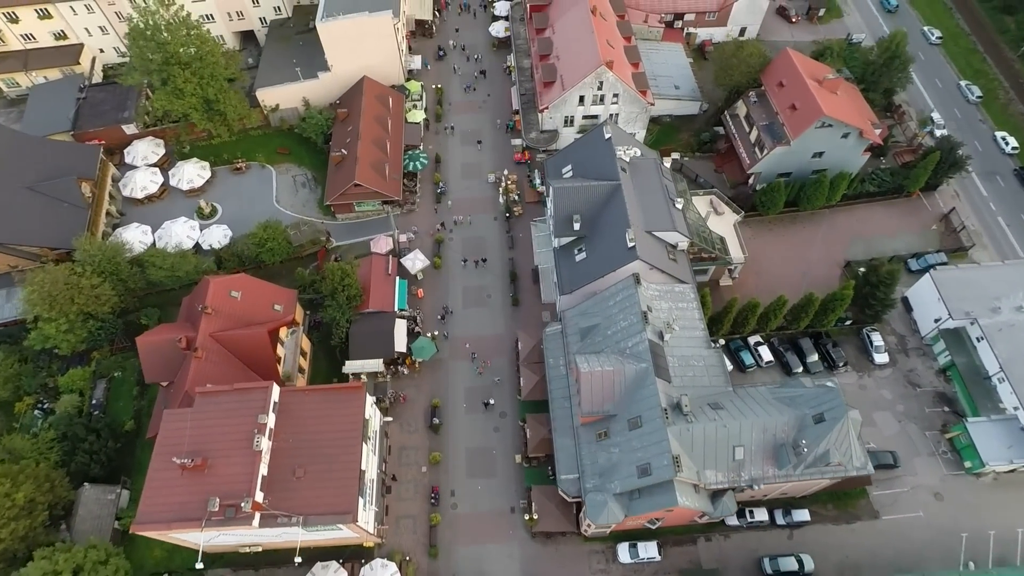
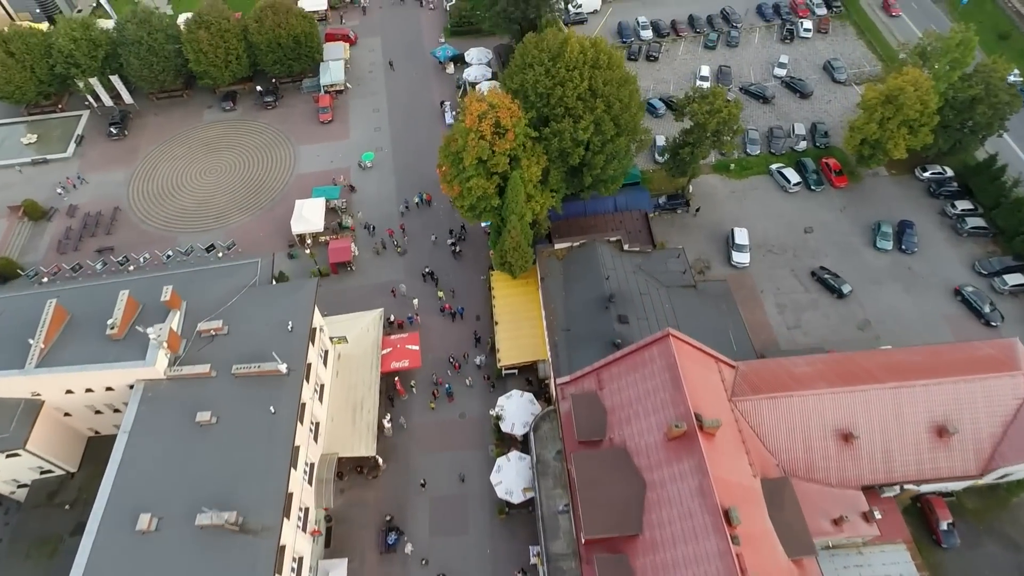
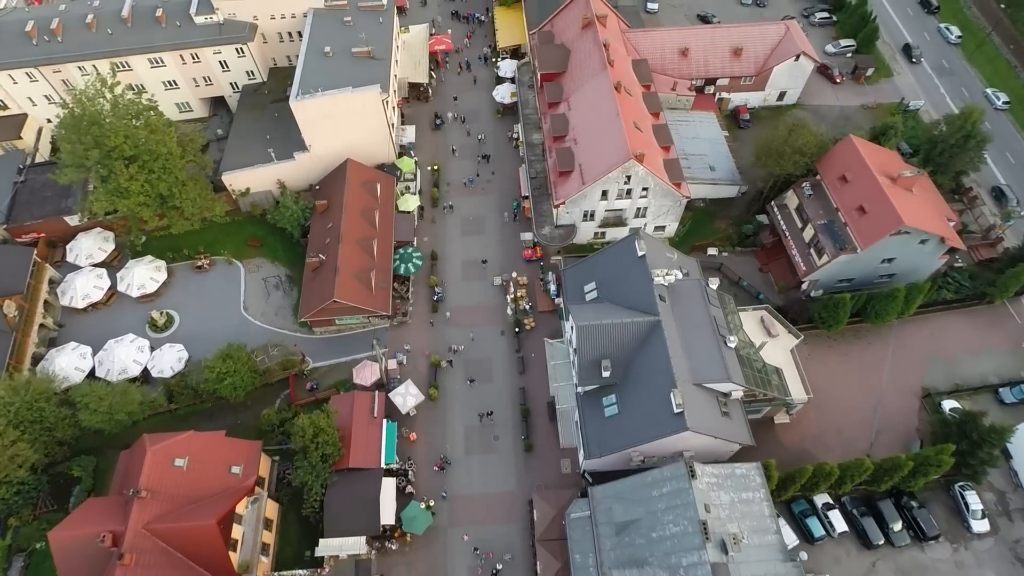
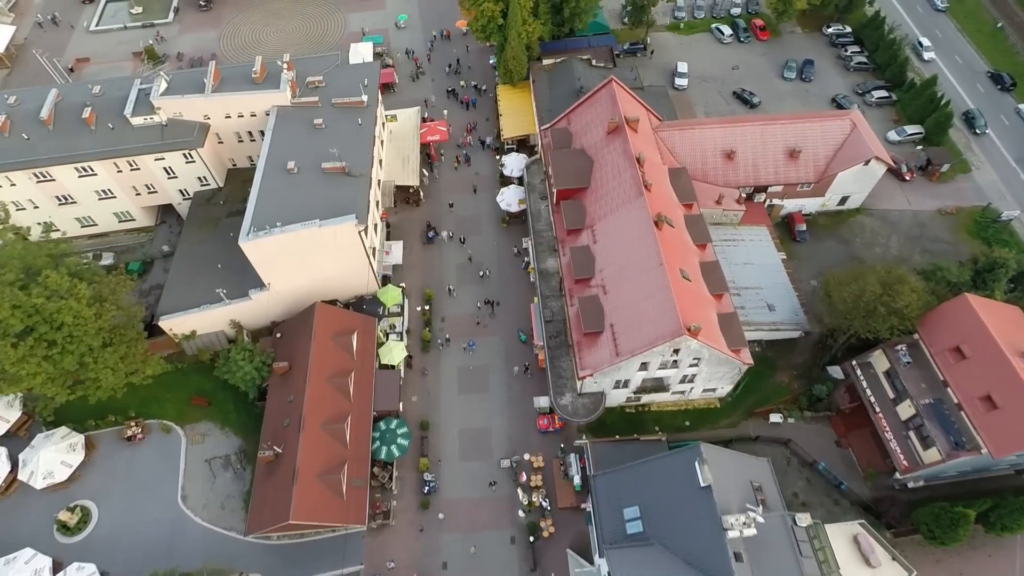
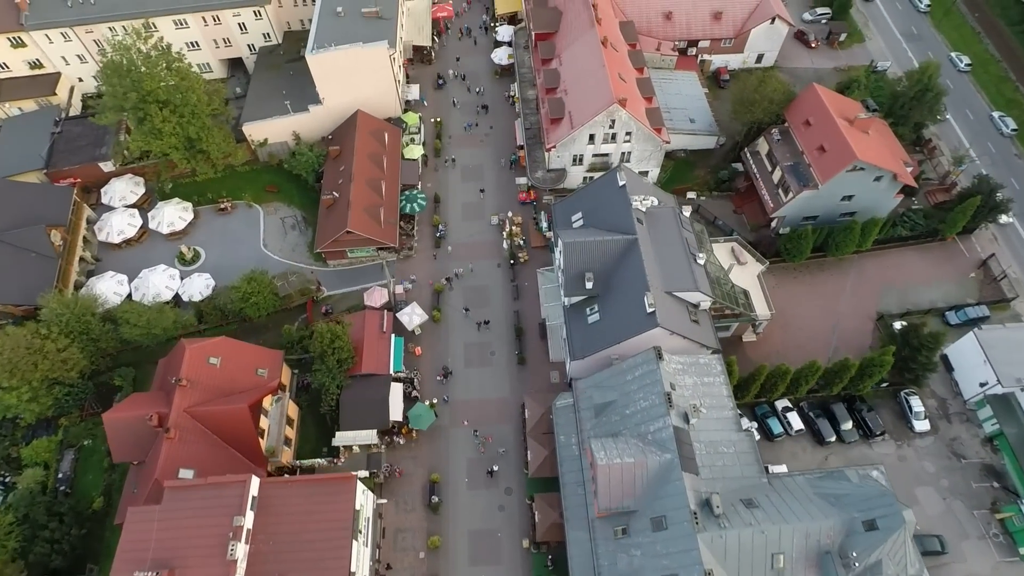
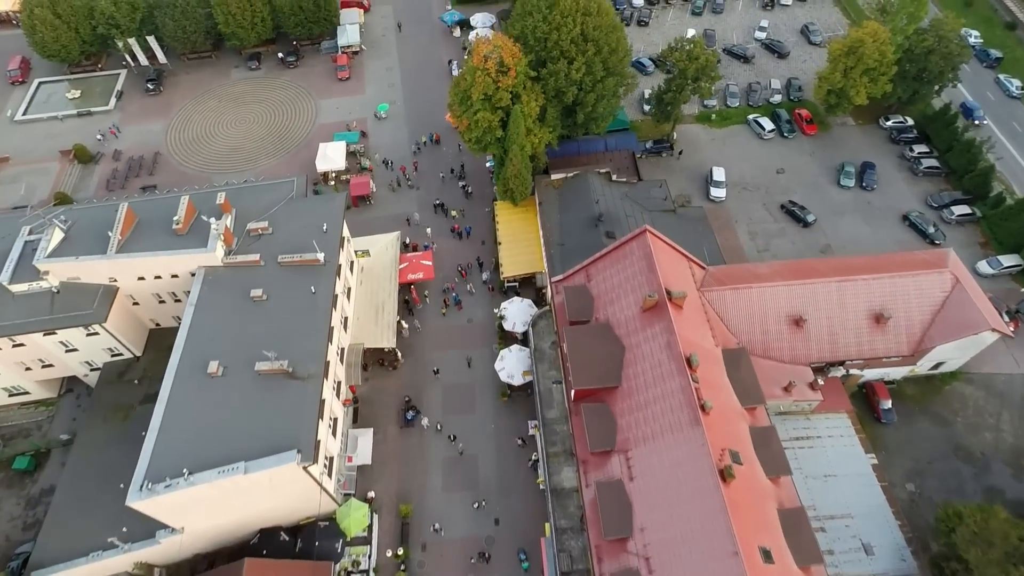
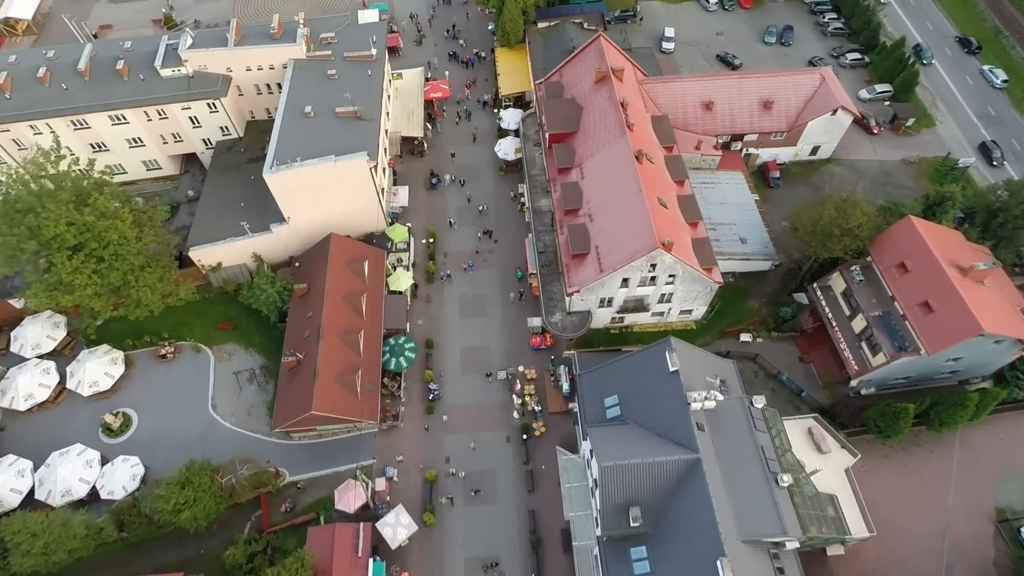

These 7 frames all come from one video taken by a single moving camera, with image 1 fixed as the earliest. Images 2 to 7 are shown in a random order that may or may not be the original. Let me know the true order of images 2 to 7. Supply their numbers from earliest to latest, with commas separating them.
5, 3, 7, 4, 6, 2
